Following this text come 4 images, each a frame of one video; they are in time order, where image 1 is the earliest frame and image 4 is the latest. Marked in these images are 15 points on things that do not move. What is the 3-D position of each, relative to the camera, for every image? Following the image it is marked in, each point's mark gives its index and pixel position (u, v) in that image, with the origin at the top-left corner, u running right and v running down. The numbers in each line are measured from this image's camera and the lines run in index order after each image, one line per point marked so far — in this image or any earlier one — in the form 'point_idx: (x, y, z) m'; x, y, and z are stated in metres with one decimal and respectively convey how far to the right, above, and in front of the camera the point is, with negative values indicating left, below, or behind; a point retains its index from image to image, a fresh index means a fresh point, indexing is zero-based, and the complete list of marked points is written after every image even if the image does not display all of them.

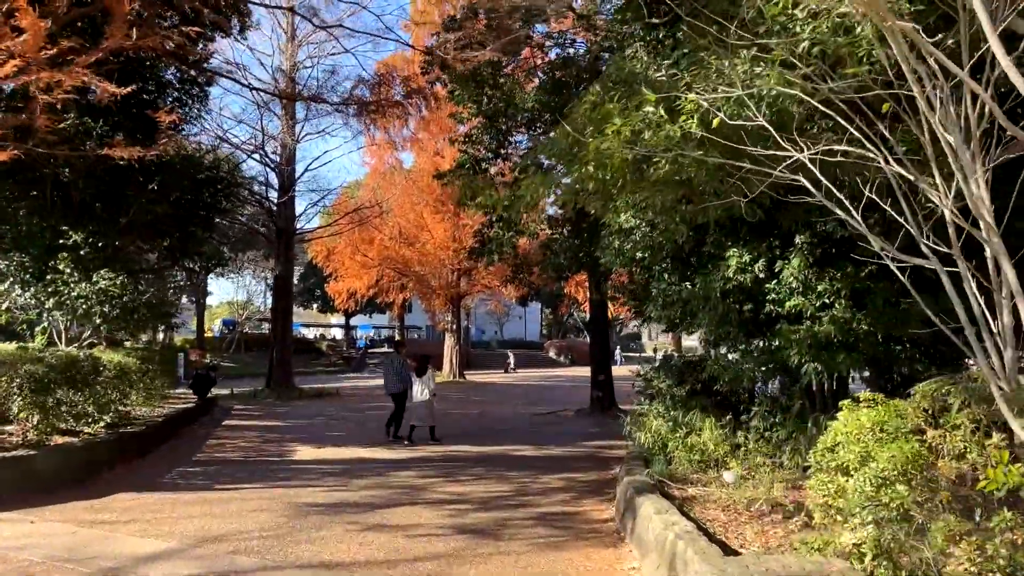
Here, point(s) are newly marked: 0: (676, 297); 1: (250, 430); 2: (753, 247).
0: (+1.9, -0.1, +8.9) m
1: (-5.2, -2.8, +15.2) m
2: (+2.5, +0.4, +8.0) m
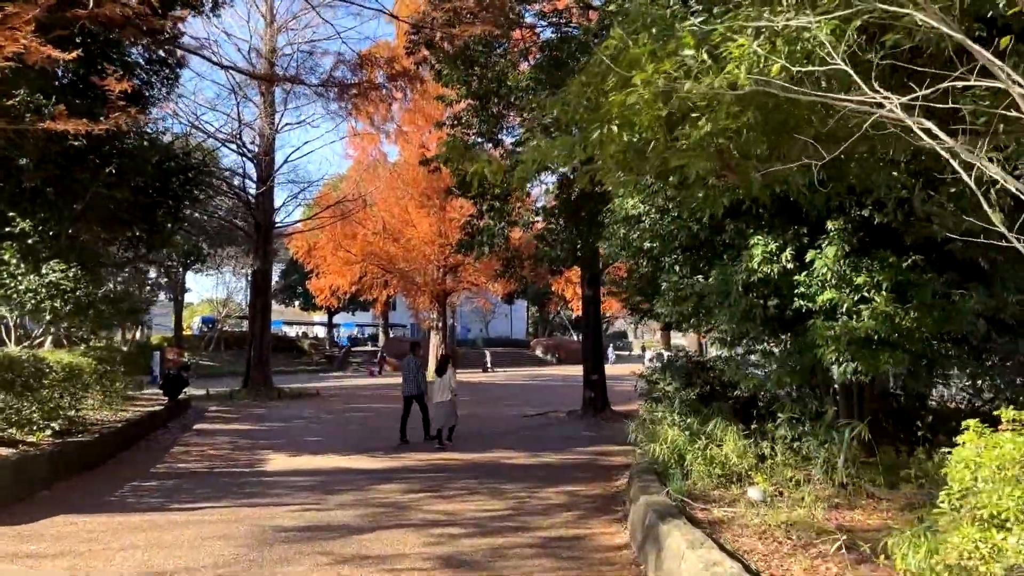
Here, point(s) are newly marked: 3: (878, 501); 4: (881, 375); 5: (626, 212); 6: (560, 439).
0: (+1.8, 0.0, +8.0) m
1: (-5.3, -2.7, +14.2) m
2: (+2.5, +0.5, +7.2) m
3: (+3.0, -1.8, +6.4) m
4: (+3.1, -0.7, +6.5) m
5: (+1.3, +0.9, +8.6) m
6: (+0.9, -2.8, +14.4) m
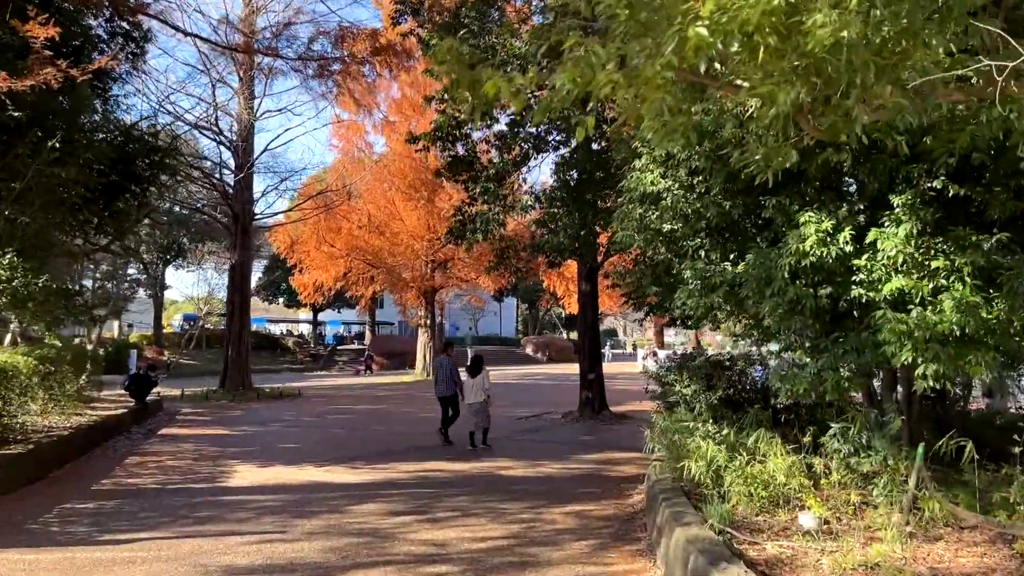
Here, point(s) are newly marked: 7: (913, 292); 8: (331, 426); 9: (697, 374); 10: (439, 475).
0: (+1.9, +0.1, +6.9) m
1: (-5.4, -2.6, +12.9) m
2: (+2.5, +0.6, +6.0) m
3: (+3.1, -1.7, +5.2) m
4: (+3.2, -0.6, +5.4) m
5: (+1.3, +1.0, +7.4) m
6: (+0.8, -2.7, +13.3) m
7: (+2.9, 0.0, +5.5) m
8: (-3.9, -3.0, +16.6) m
9: (+2.1, -1.0, +8.7) m
10: (-0.9, -2.2, +9.2) m
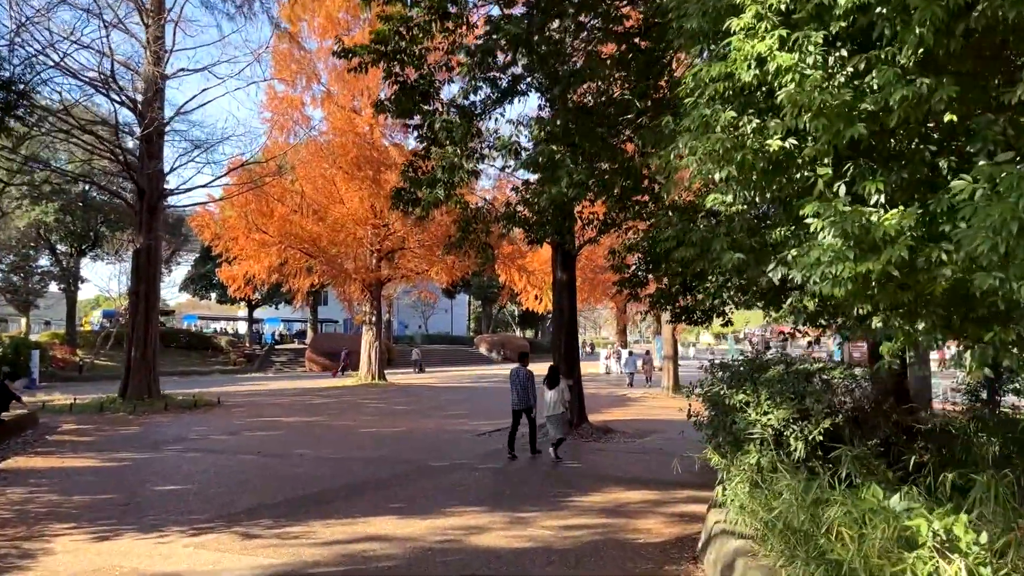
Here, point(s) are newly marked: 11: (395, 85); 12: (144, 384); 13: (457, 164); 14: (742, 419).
0: (+1.9, +0.3, +3.7) m
1: (-5.8, -2.3, +9.3) m
2: (+2.6, +0.8, +2.9) m
3: (+3.2, -1.5, +2.2) m
4: (+3.3, -0.4, +2.3) m
5: (+1.2, +1.2, +4.2) m
6: (+0.4, -2.5, +10.0) m
7: (+3.0, +0.2, +2.4) m
8: (-4.6, -2.7, +13.0) m
9: (+2.0, -0.8, +5.6) m
10: (-1.0, -2.0, +5.9) m
11: (-1.4, +2.4, +9.1) m
12: (-9.6, -2.5, +20.1) m
13: (-0.7, +1.4, +8.9) m
14: (+1.7, -1.0, +5.8) m
